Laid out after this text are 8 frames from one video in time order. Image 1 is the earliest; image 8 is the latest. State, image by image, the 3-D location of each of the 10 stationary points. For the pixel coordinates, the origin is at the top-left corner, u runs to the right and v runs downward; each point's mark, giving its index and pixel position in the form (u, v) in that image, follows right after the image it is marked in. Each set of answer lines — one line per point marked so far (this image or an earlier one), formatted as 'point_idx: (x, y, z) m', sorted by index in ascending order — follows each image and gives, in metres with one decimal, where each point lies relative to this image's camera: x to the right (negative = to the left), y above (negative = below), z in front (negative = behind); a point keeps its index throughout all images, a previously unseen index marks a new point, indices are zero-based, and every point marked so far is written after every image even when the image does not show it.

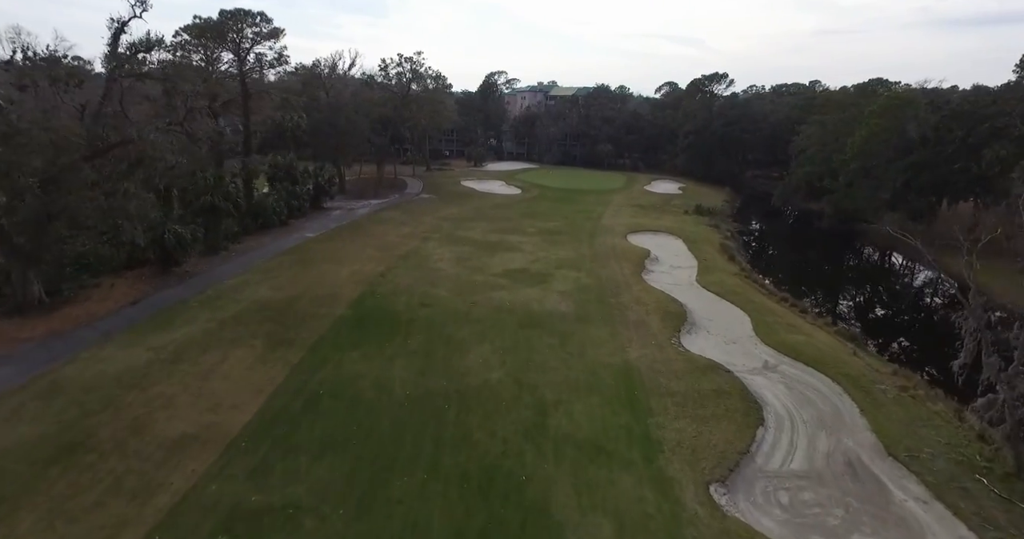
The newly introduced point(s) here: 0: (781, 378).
0: (+9.1, -3.7, +16.1) m
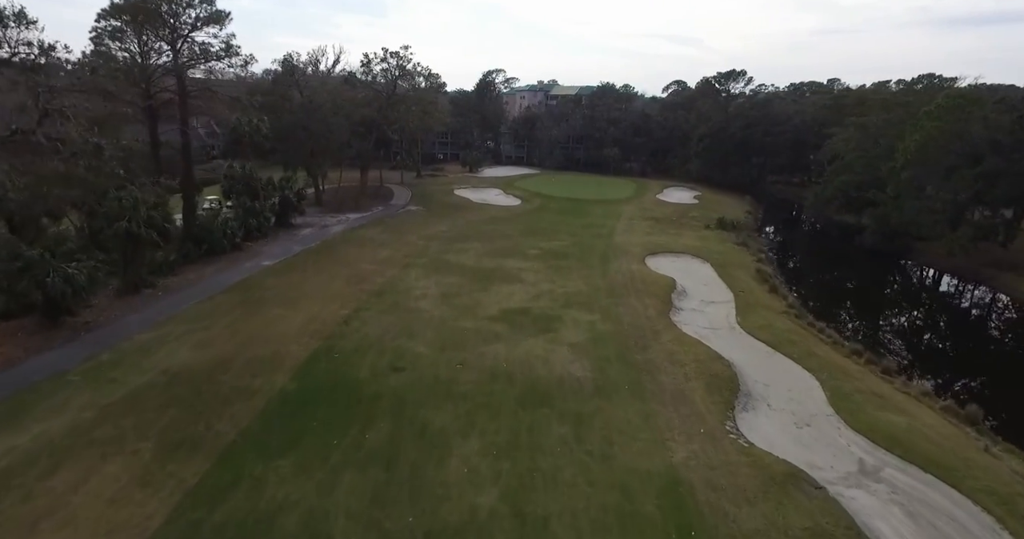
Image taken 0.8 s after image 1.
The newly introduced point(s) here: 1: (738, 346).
0: (+9.1, -5.4, +11.3) m
1: (+8.8, -2.9, +18.5) m
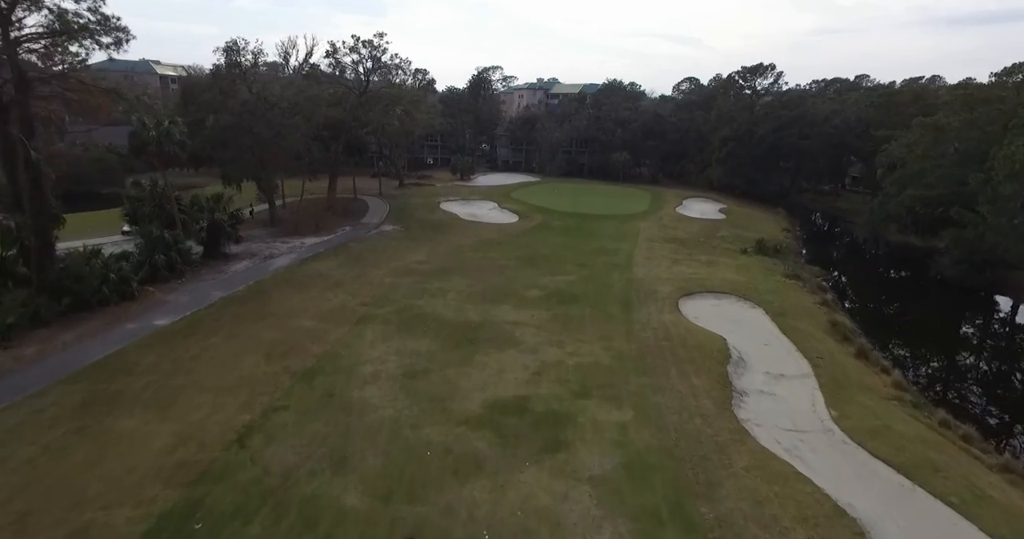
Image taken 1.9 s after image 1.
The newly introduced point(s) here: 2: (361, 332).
0: (+8.8, -7.5, +4.7) m
1: (+8.6, -5.1, +11.9) m
2: (-5.7, -2.3, +17.7) m
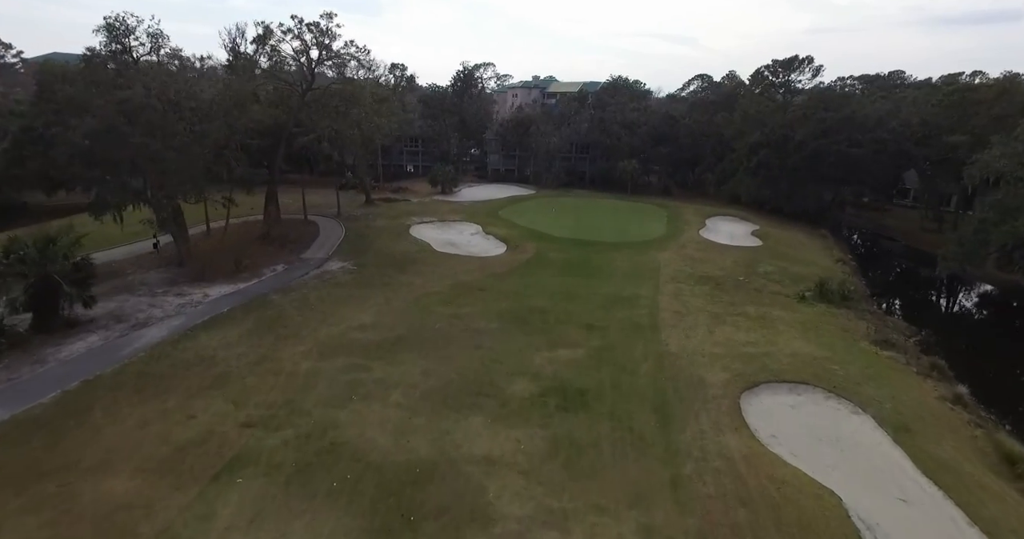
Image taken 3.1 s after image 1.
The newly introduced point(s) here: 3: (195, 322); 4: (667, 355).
0: (+8.2, -10.1, -2.9) m
1: (+7.9, -7.7, +4.3) m
2: (-6.4, -4.9, +10.1) m
3: (-11.9, -1.9, +17.8) m
4: (+5.7, -3.1, +17.5) m
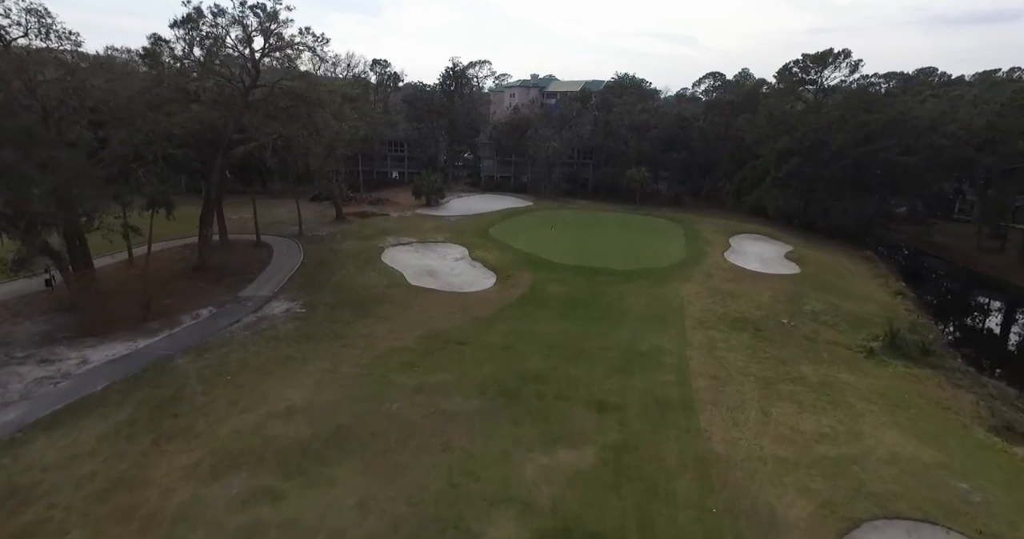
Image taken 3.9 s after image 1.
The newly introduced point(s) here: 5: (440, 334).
0: (+7.7, -11.9, -8.2) m
1: (+7.4, -9.5, -0.9) m
2: (-6.9, -6.7, +4.8) m
3: (-12.4, -3.8, +12.5) m
4: (+5.3, -4.9, +12.3) m
5: (-3.0, -2.5, +18.9) m
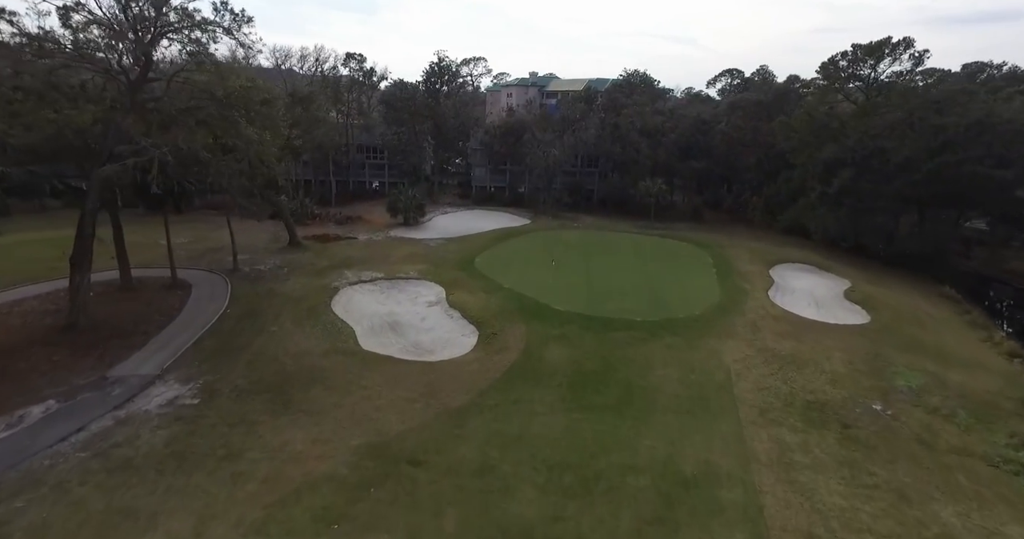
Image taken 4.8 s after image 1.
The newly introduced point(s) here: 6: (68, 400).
0: (+7.2, -14.0, -14.4) m
1: (+6.9, -11.6, -7.2) m
2: (-7.4, -8.9, -1.4) m
3: (-12.9, -5.9, +6.3) m
4: (+4.7, -7.1, +6.0) m
5: (-3.5, -4.6, +12.6) m
6: (-12.7, -3.7, +13.6) m
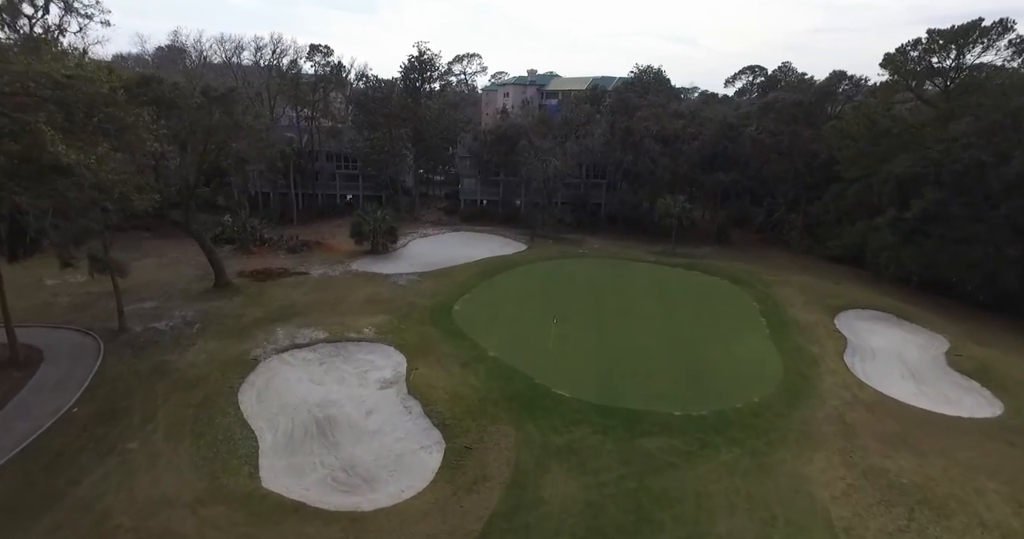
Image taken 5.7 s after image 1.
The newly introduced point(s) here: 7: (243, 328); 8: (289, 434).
0: (+6.7, -16.2, -20.9) m
1: (+6.4, -13.8, -13.7) m
2: (-7.9, -11.1, -7.9) m
3: (-13.4, -8.2, -0.2) m
4: (+4.3, -9.3, -0.5) m
5: (-4.0, -6.9, +6.2) m
6: (-13.2, -6.0, +7.1) m
7: (-10.8, -2.1, +18.8) m
8: (-6.0, -4.8, +12.8) m
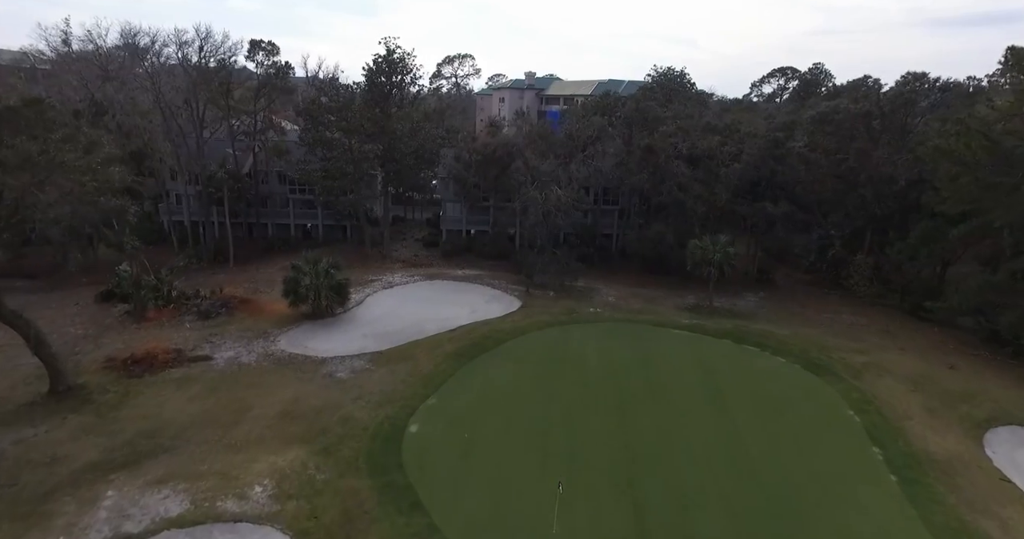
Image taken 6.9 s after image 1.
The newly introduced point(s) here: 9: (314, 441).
0: (+6.3, -19.1, -28.4) m
1: (+6.0, -16.8, -21.2) m
2: (-8.4, -14.1, -15.4) m
3: (-13.8, -11.2, -7.7) m
4: (+3.8, -12.3, -7.9) m
5: (-4.5, -10.0, -1.3) m
6: (-13.6, -9.1, -0.3) m
7: (-11.3, -5.3, +11.4) m
8: (-6.5, -7.9, +5.4) m
9: (-5.9, -4.6, +13.8) m
